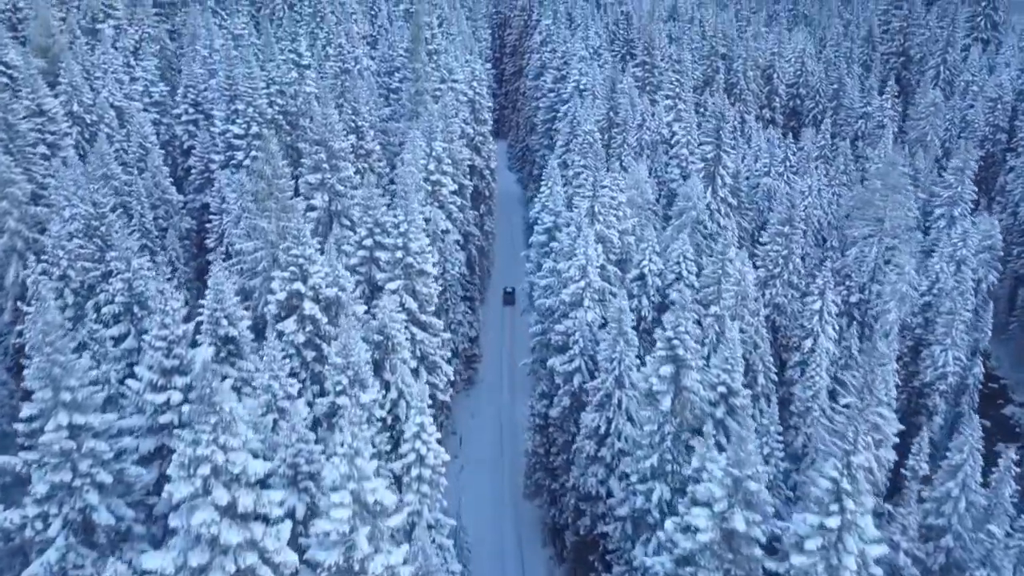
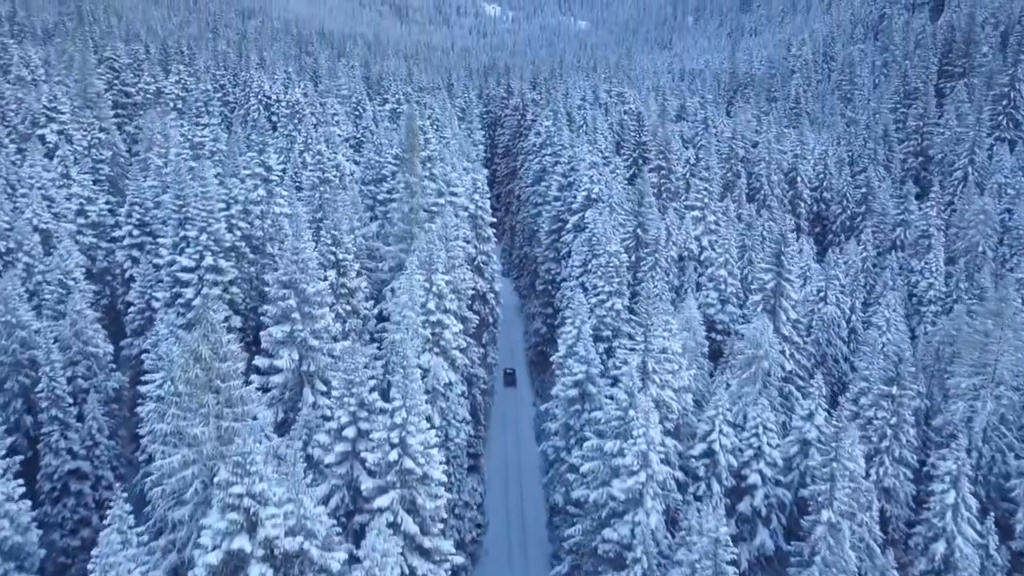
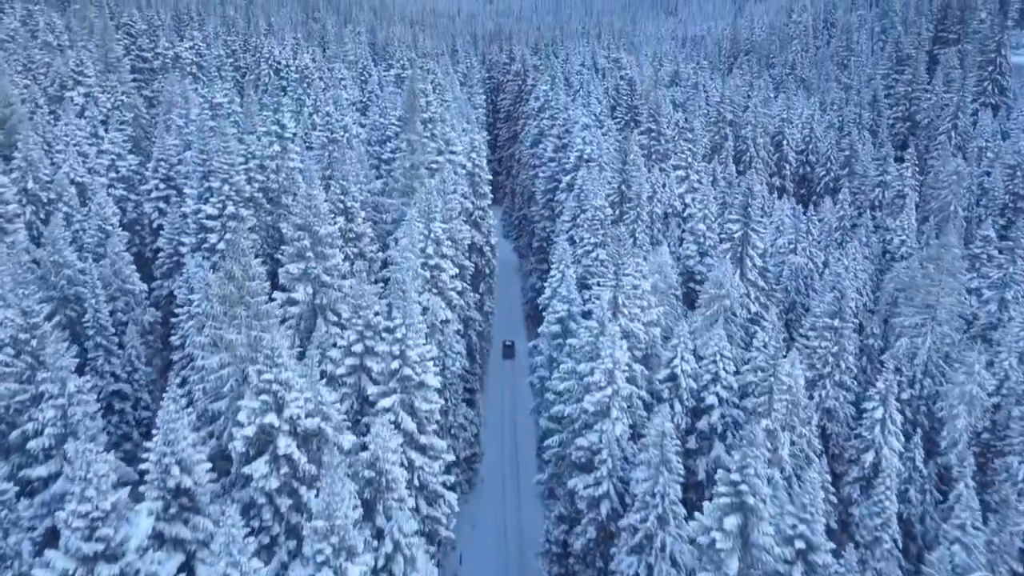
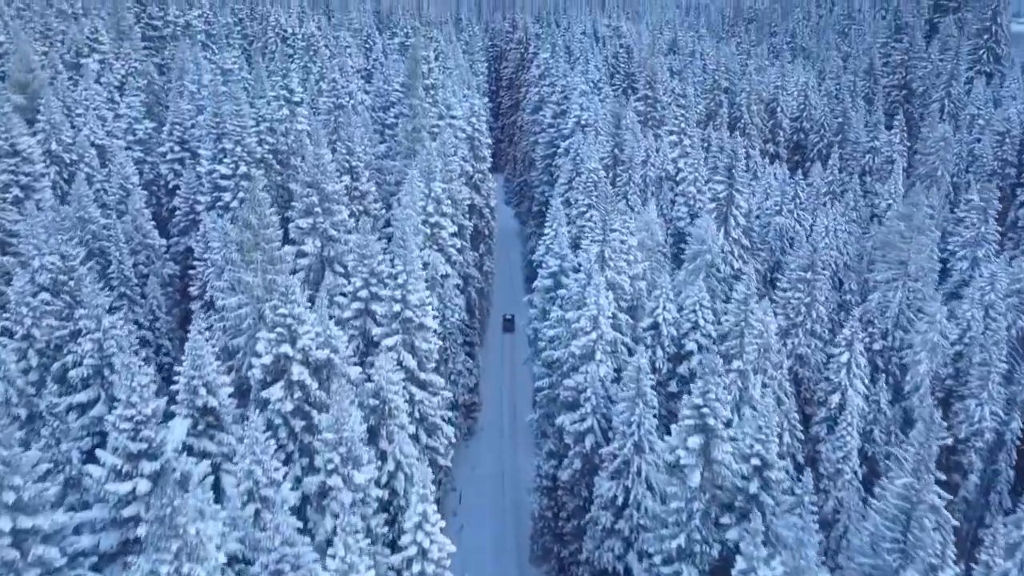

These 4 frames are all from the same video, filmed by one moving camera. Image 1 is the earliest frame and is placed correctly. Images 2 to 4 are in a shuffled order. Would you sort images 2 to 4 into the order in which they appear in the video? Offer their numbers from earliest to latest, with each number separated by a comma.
4, 3, 2
